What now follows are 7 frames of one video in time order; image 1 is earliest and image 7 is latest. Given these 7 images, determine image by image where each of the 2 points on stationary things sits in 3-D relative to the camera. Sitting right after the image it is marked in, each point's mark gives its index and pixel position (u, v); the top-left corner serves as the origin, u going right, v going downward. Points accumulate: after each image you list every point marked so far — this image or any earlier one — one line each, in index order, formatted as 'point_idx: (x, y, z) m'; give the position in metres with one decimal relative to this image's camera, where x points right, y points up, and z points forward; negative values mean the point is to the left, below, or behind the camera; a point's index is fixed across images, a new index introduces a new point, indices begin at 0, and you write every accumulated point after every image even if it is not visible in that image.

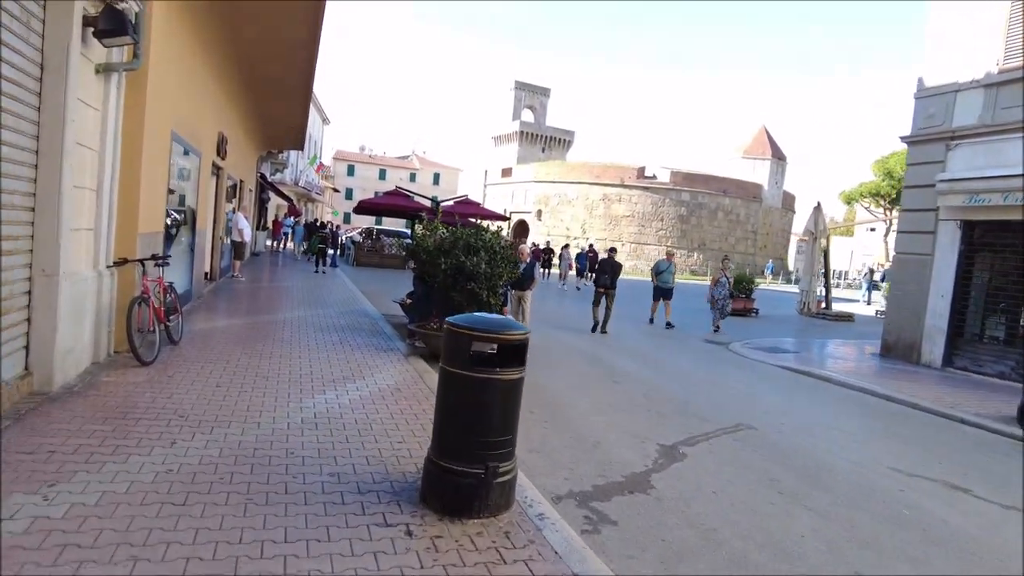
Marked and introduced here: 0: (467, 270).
0: (-0.5, +0.2, +7.4) m
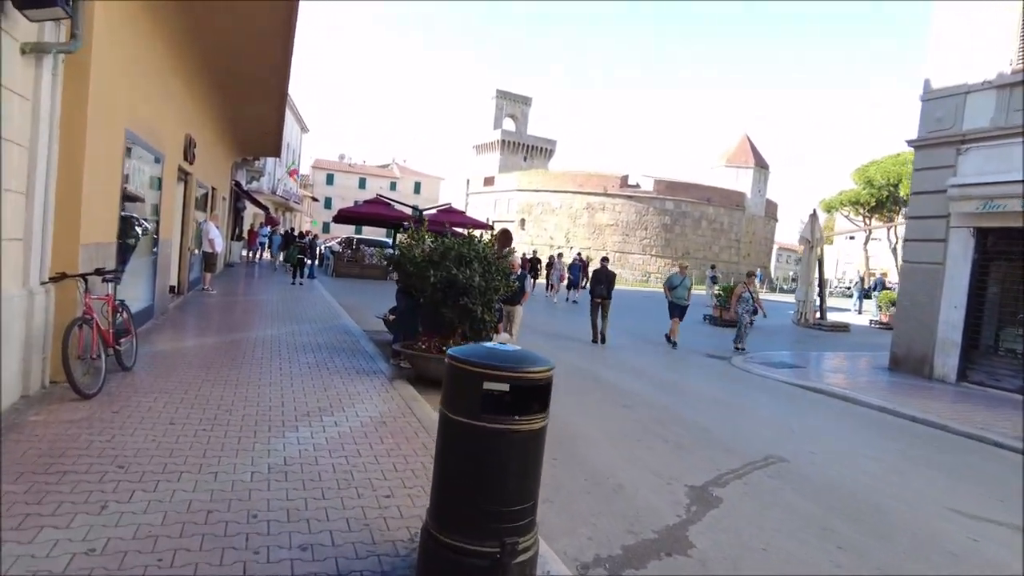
0: (-0.5, 0.0, +6.7) m
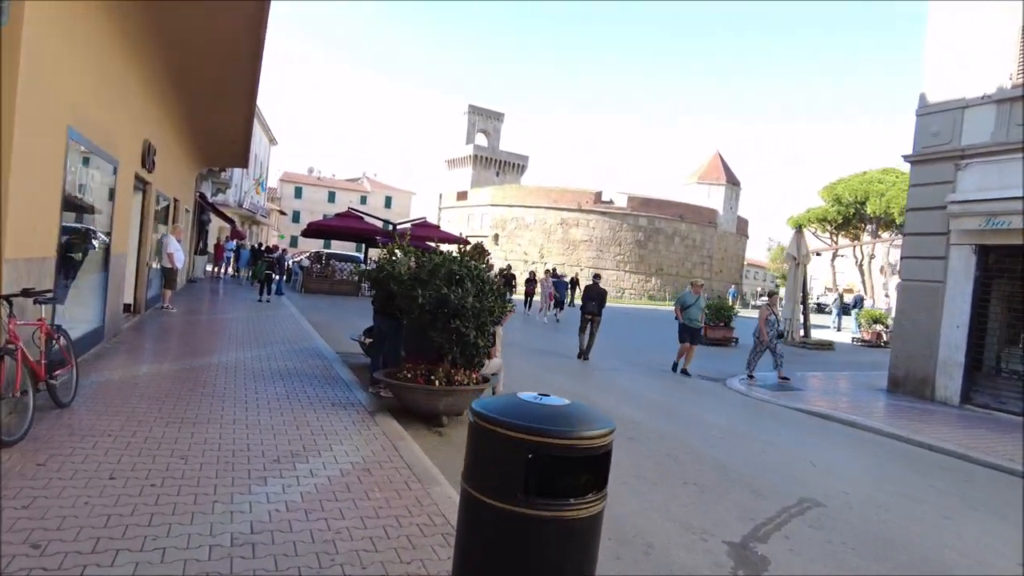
0: (-0.6, -0.1, +6.0) m
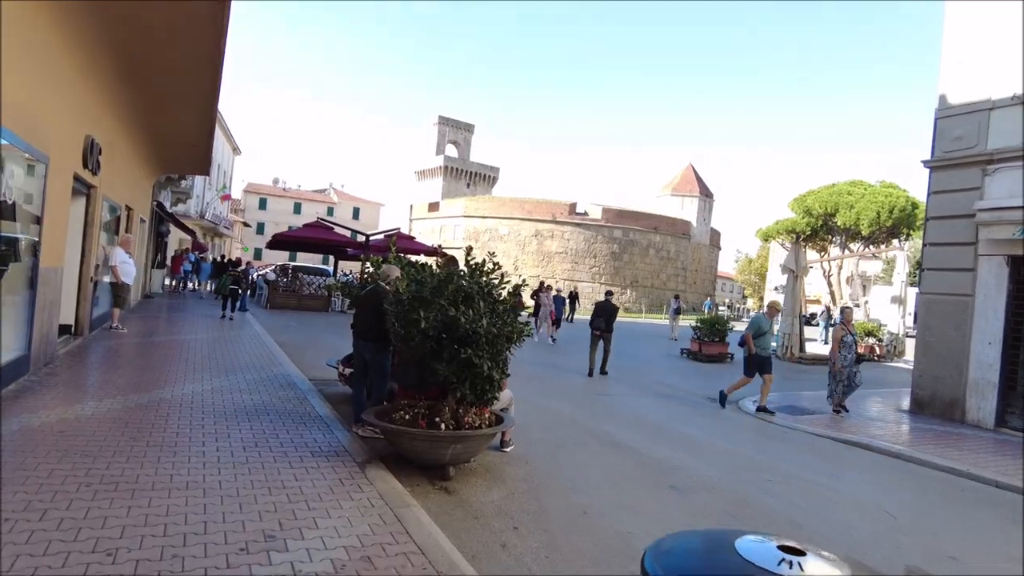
0: (-0.4, -0.3, +4.9) m
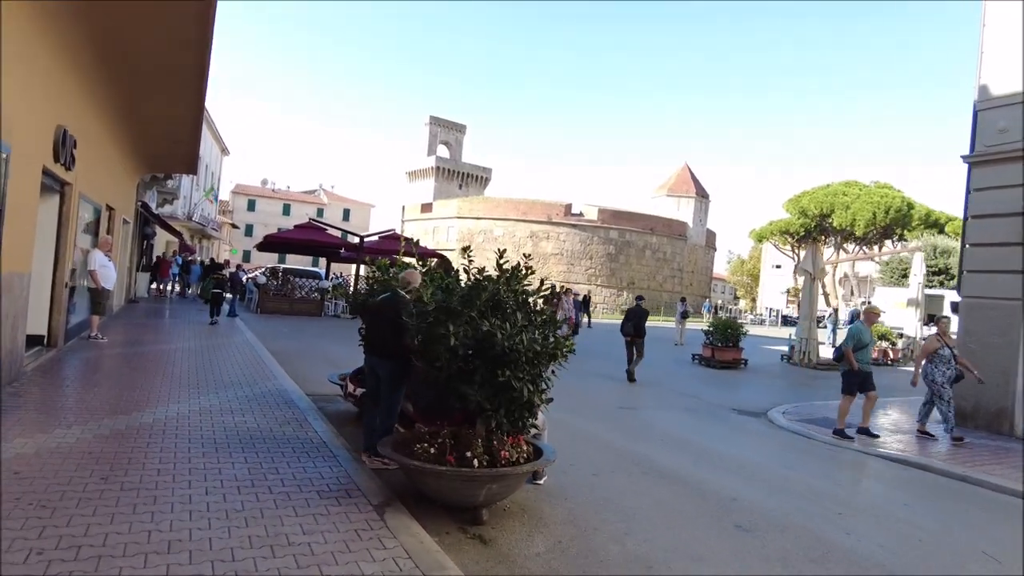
0: (-0.1, -0.4, +4.1) m
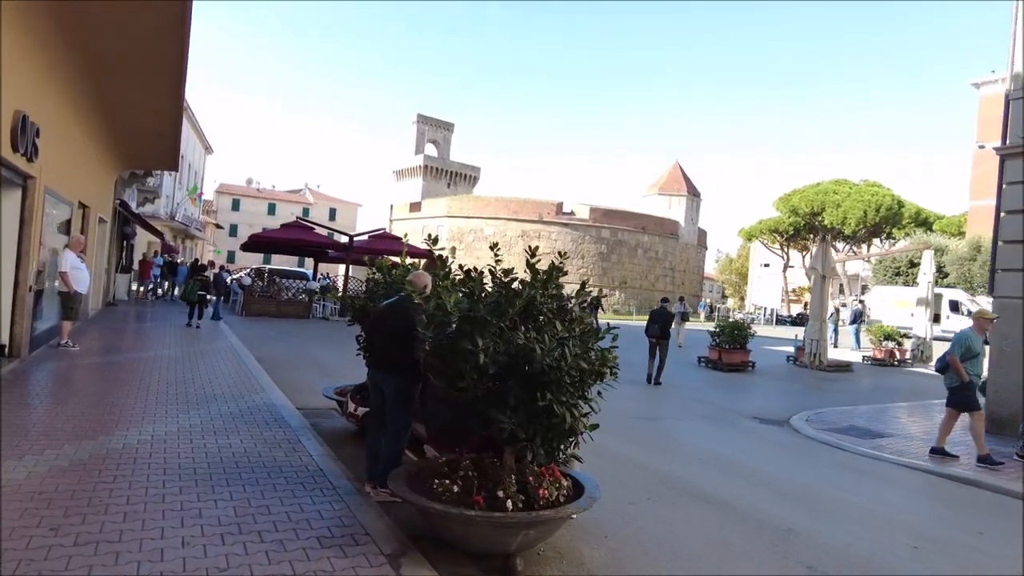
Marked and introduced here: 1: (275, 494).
0: (+0.1, -0.4, +3.4) m
1: (-1.5, -1.3, +4.2) m
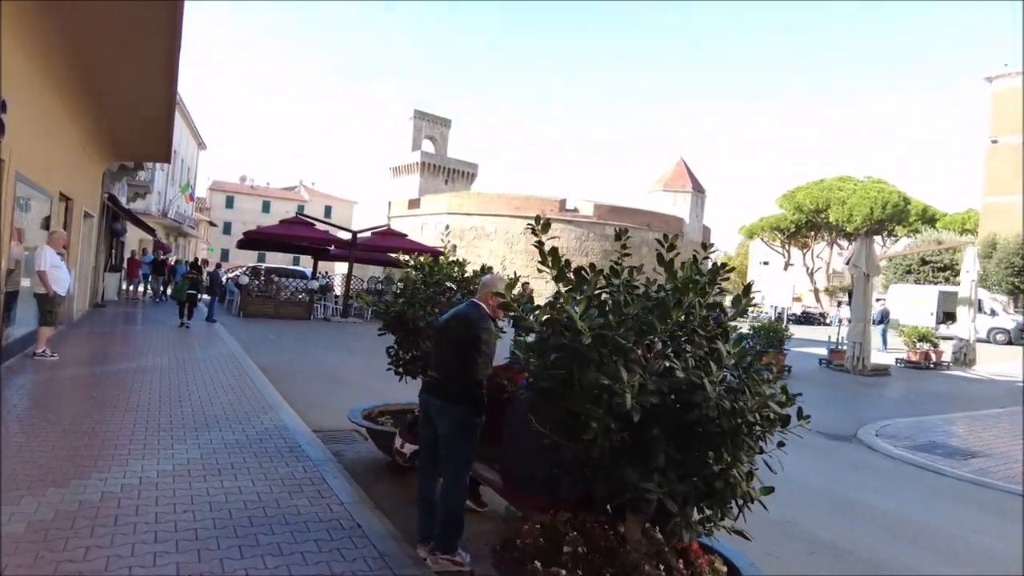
0: (+0.6, -0.4, +2.4) m
1: (-1.0, -1.3, +3.2) m
